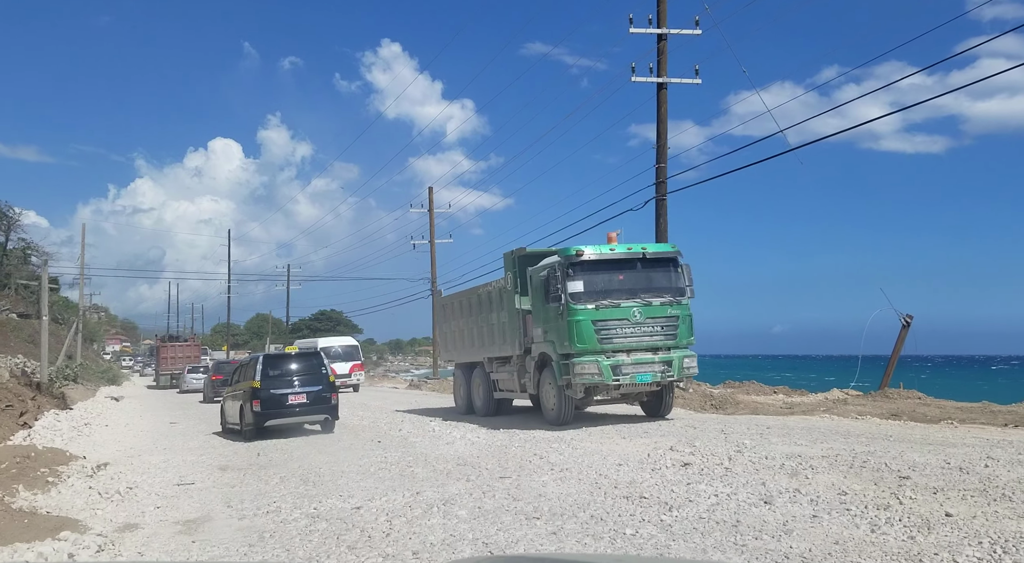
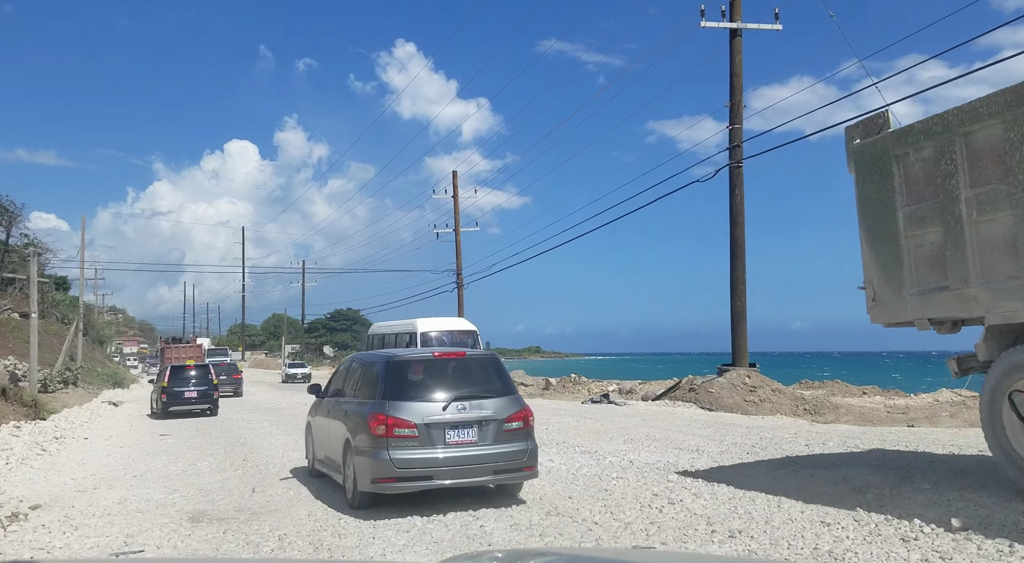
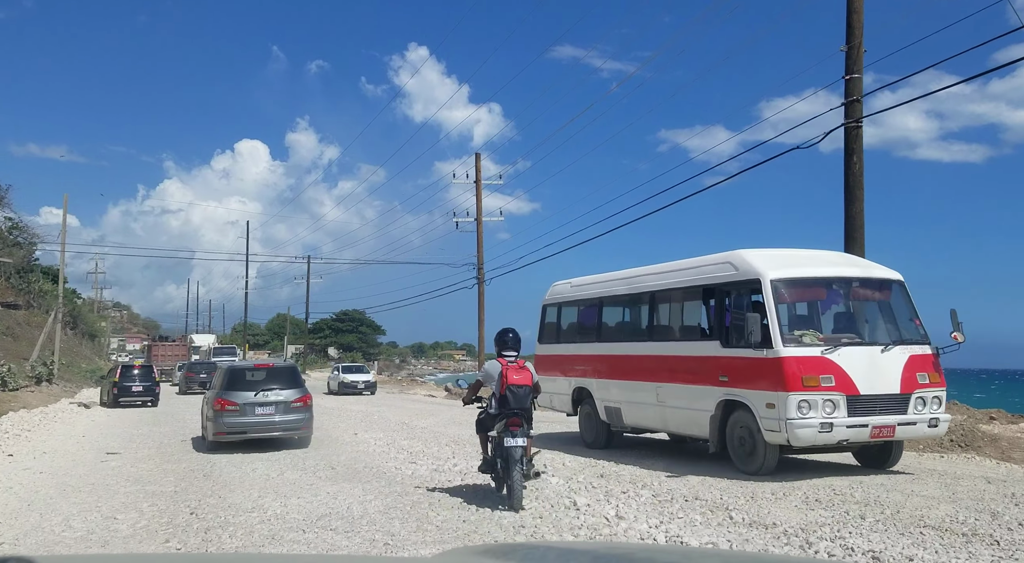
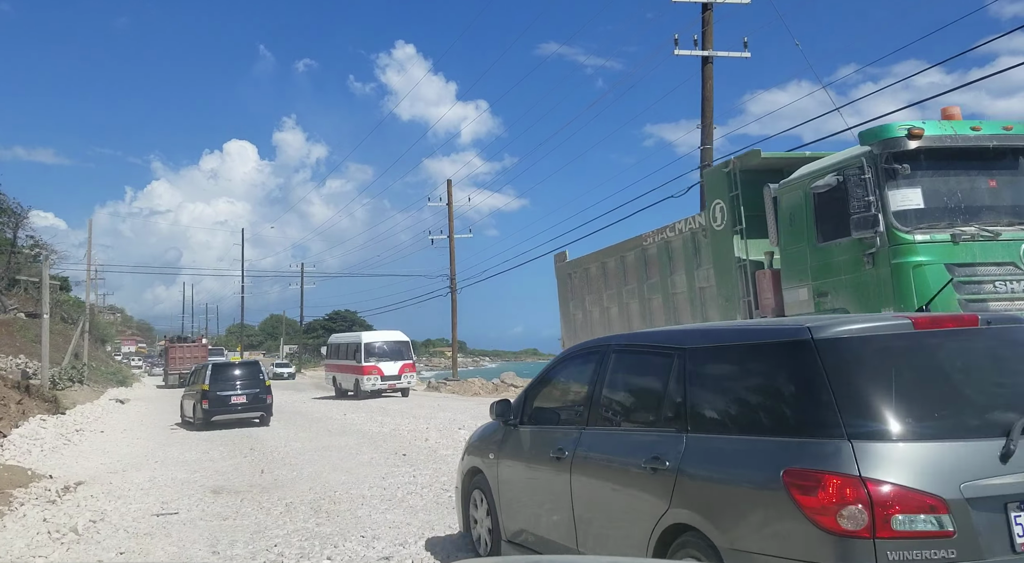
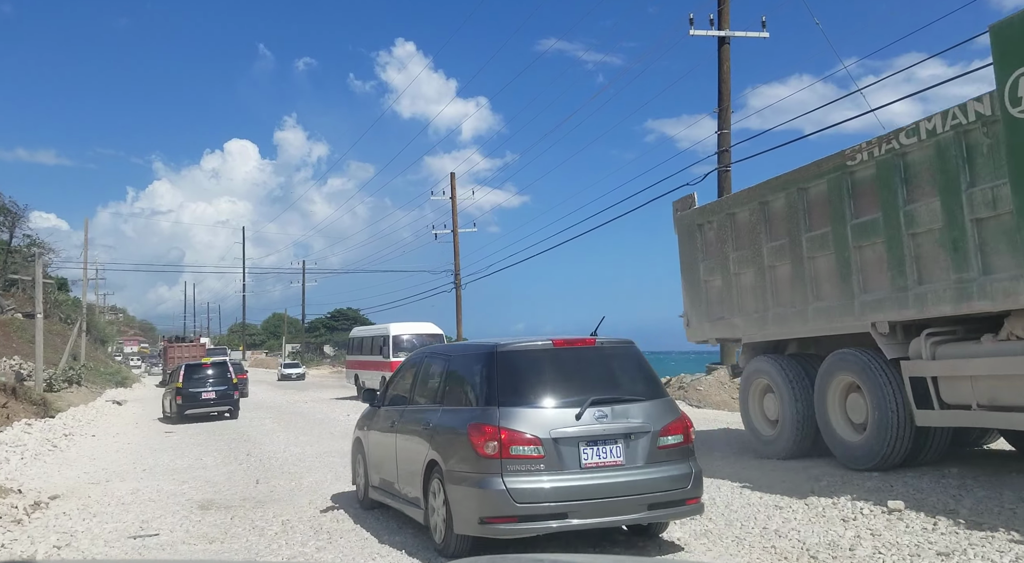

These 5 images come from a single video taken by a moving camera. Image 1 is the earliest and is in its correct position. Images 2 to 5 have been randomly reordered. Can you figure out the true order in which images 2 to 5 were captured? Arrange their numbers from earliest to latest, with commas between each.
4, 5, 2, 3
